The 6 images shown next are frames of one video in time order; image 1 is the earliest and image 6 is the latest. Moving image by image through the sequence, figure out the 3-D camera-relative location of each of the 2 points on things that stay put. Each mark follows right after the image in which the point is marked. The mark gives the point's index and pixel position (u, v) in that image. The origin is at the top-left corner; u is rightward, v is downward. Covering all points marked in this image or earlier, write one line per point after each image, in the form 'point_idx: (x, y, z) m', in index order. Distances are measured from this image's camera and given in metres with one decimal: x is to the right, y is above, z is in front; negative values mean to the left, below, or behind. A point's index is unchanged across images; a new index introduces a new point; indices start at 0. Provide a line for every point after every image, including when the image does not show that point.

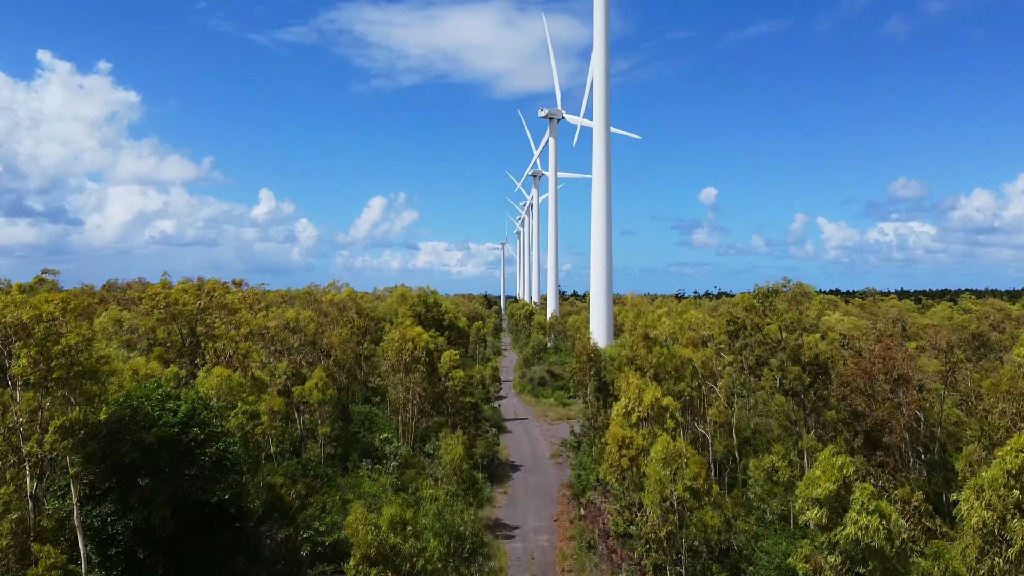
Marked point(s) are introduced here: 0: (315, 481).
0: (-6.4, -6.3, +18.9) m
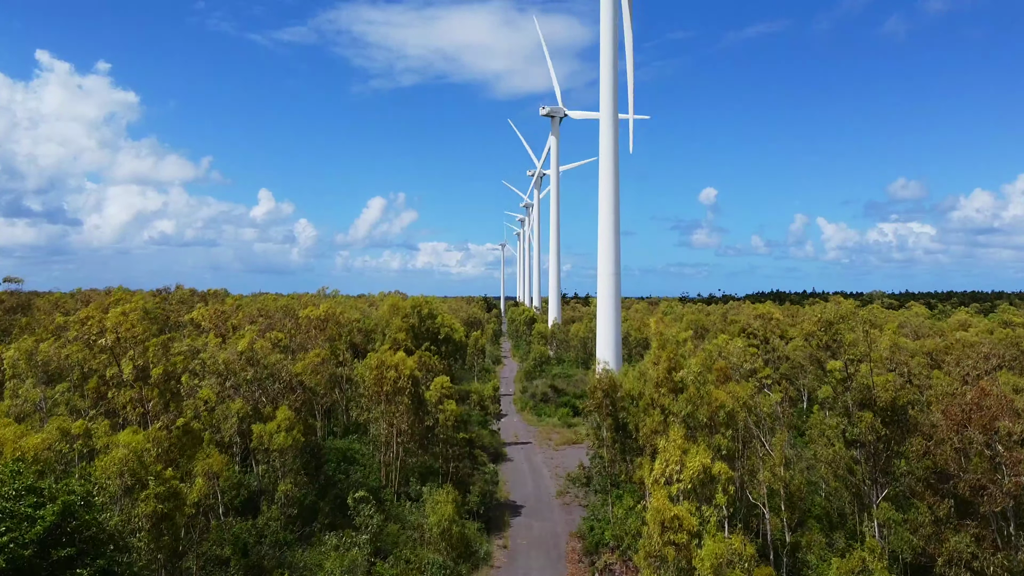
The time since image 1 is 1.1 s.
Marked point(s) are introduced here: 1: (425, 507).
0: (-6.3, -7.0, +15.3) m
1: (-2.8, -7.0, +18.8) m
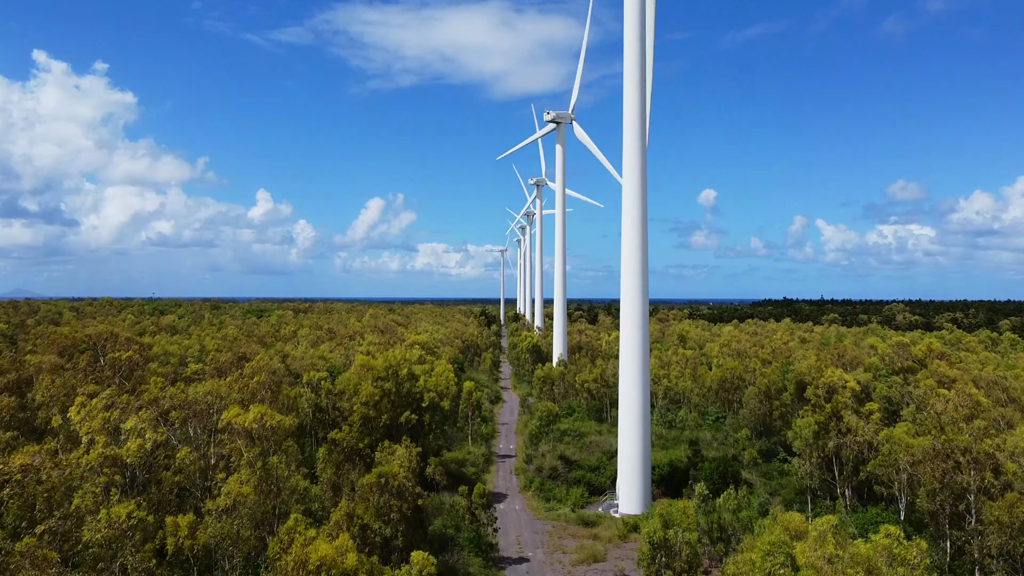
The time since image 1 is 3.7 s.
0: (-6.2, -10.4, +6.4) m
1: (-2.7, -10.4, +9.9) m
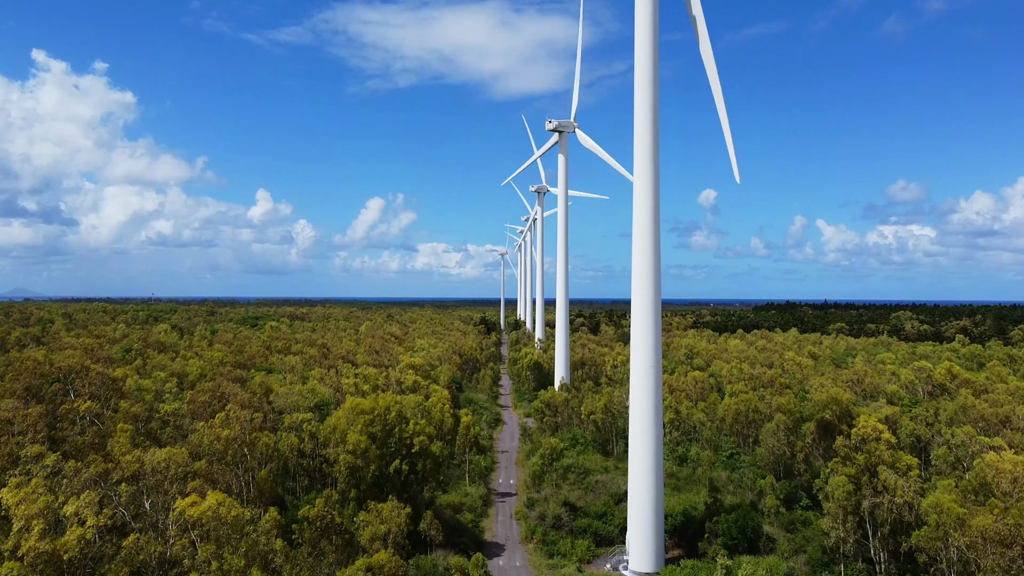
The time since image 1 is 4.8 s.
0: (-6.2, -12.5, +3.4) m
1: (-2.6, -12.5, +6.9) m
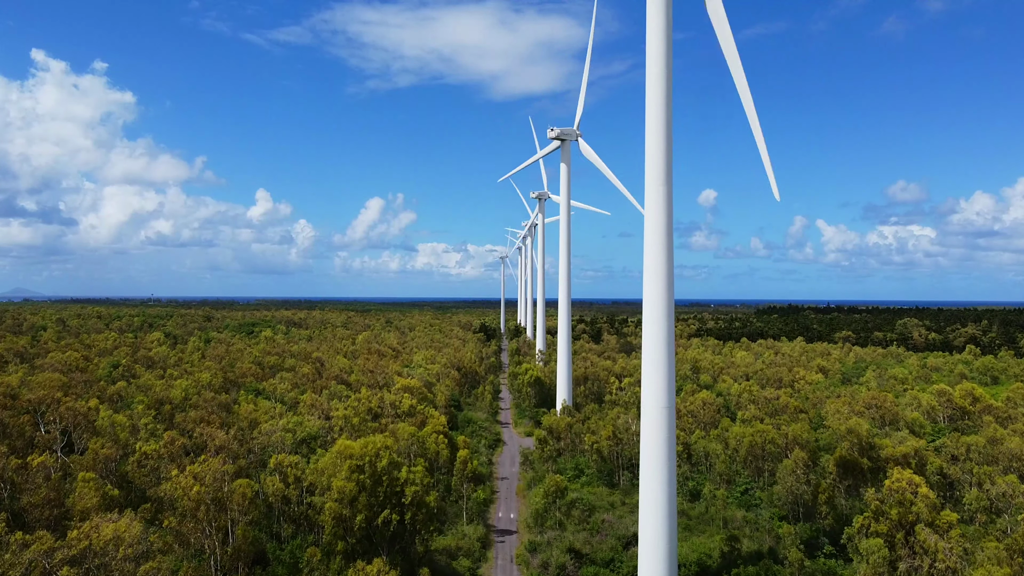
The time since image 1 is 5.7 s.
0: (-6.1, -14.4, +0.7) m
1: (-2.6, -14.4, +4.2) m
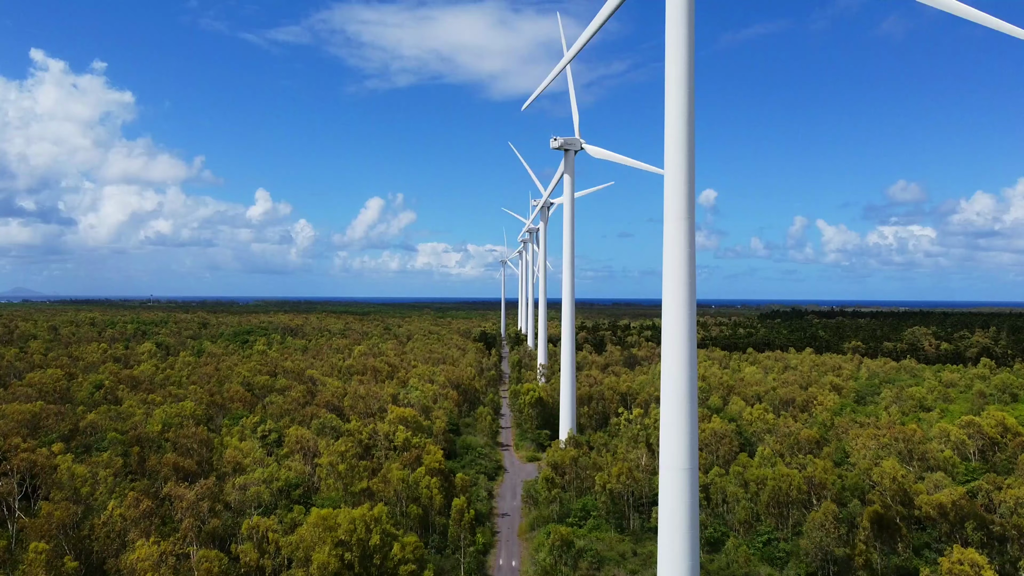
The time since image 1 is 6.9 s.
0: (-5.9, -16.6, -2.7) m
1: (-2.4, -16.6, +0.8) m
